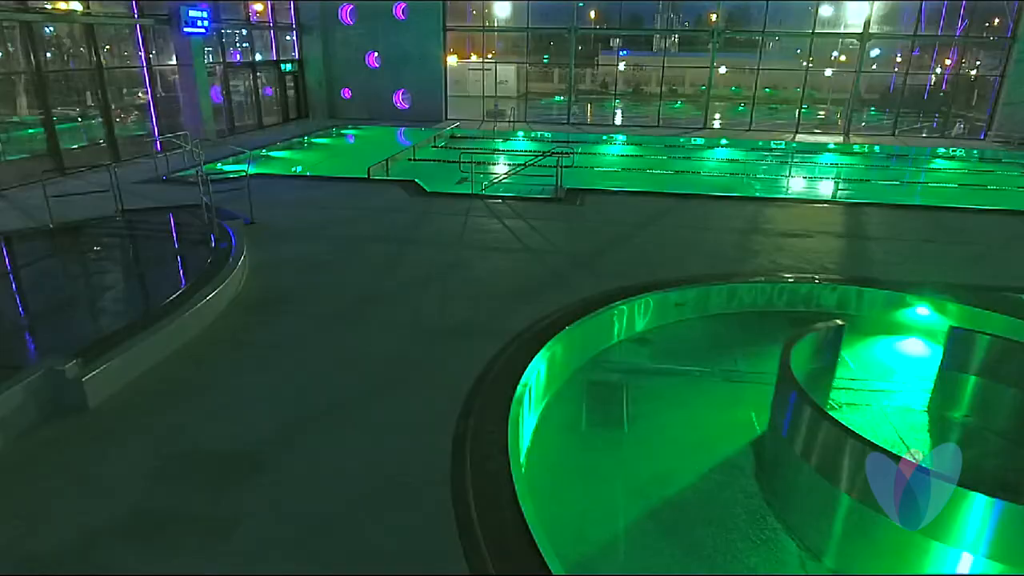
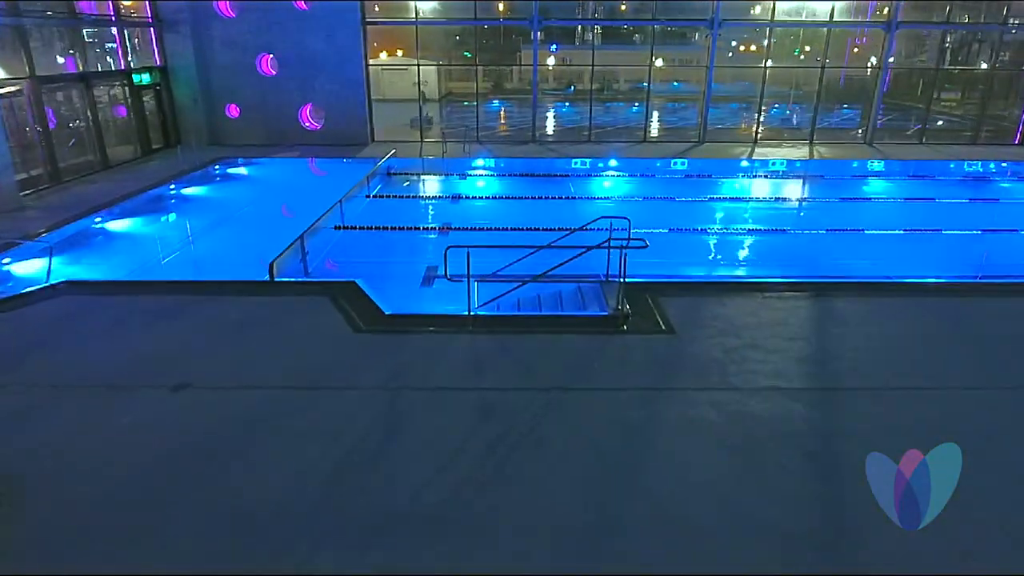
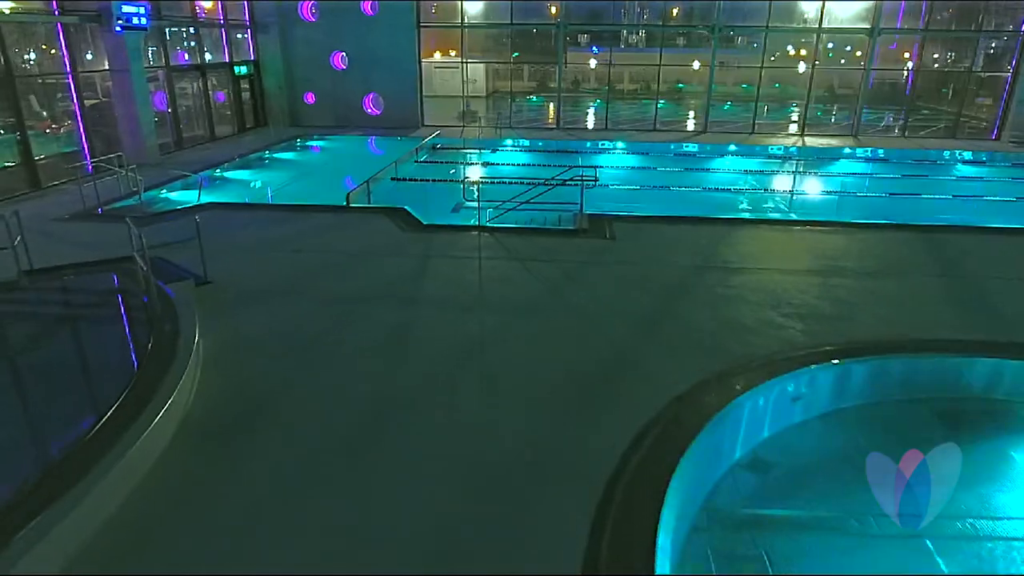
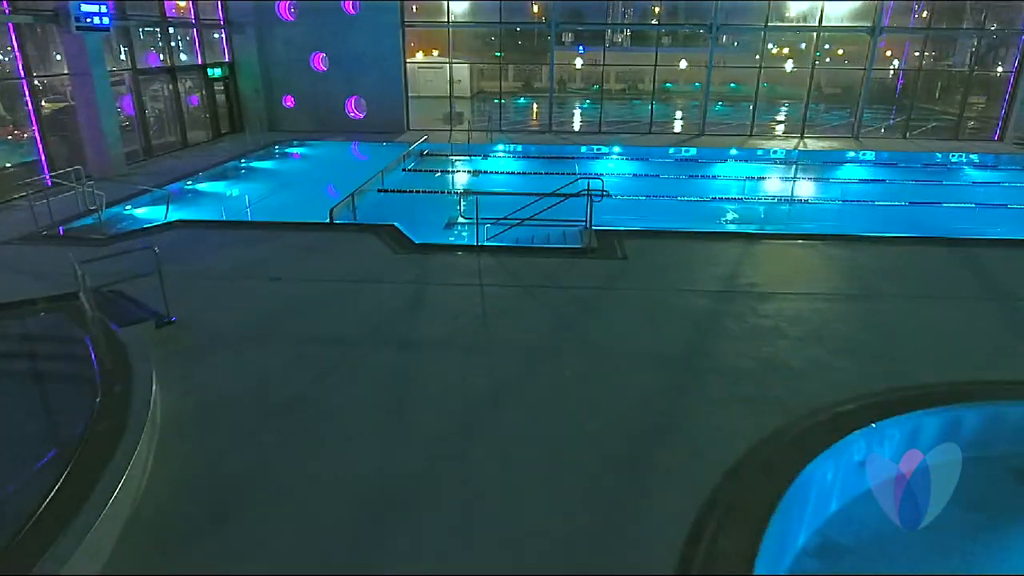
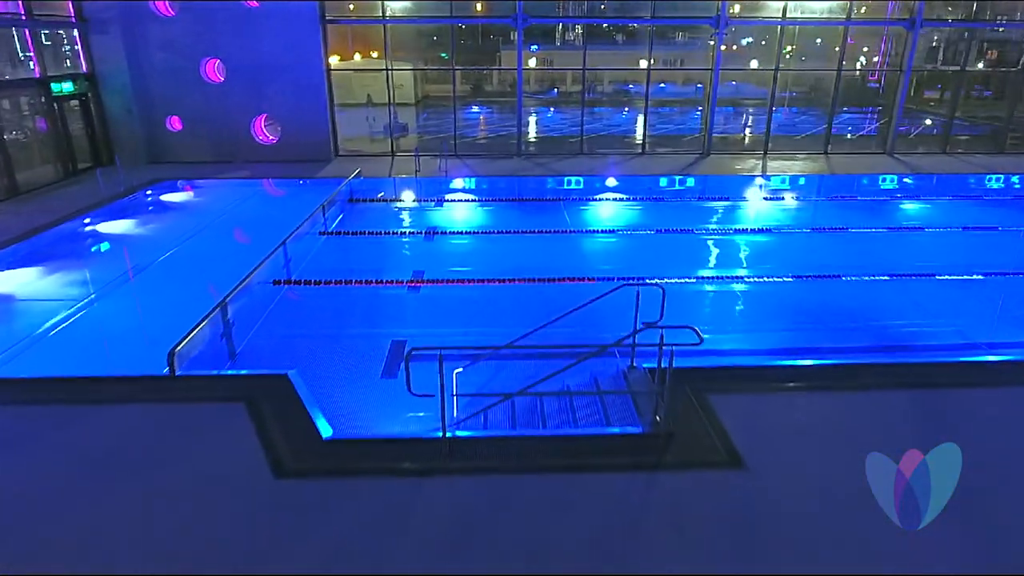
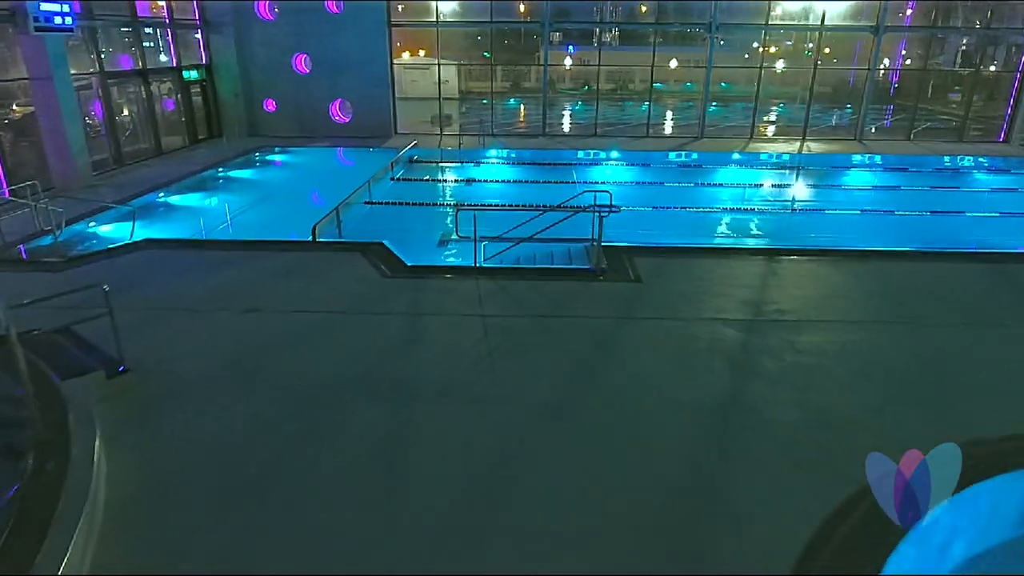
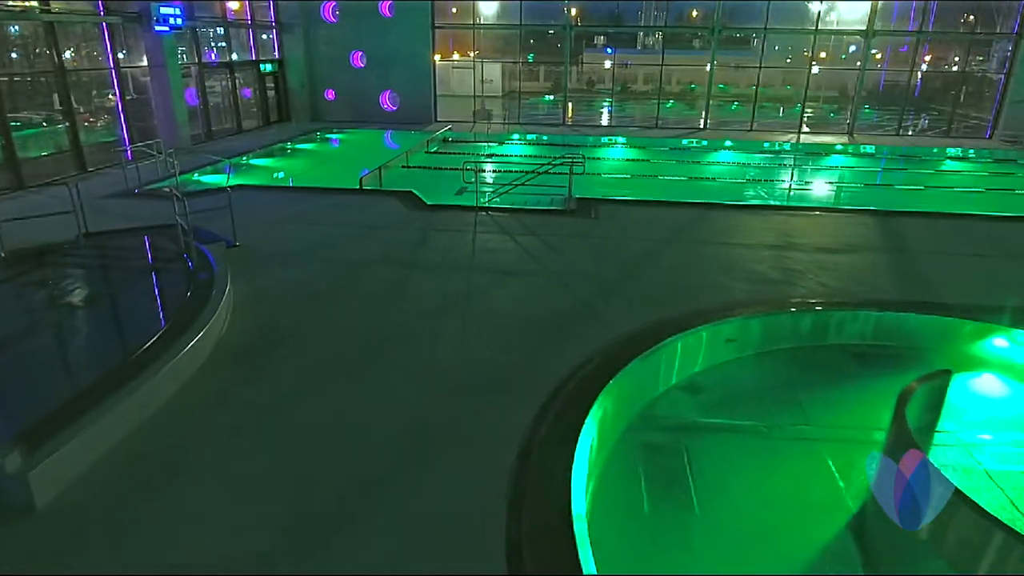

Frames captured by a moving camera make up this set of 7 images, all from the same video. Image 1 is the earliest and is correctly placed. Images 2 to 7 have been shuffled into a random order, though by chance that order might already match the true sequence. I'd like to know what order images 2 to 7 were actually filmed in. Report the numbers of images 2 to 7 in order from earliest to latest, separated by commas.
7, 3, 4, 6, 2, 5
